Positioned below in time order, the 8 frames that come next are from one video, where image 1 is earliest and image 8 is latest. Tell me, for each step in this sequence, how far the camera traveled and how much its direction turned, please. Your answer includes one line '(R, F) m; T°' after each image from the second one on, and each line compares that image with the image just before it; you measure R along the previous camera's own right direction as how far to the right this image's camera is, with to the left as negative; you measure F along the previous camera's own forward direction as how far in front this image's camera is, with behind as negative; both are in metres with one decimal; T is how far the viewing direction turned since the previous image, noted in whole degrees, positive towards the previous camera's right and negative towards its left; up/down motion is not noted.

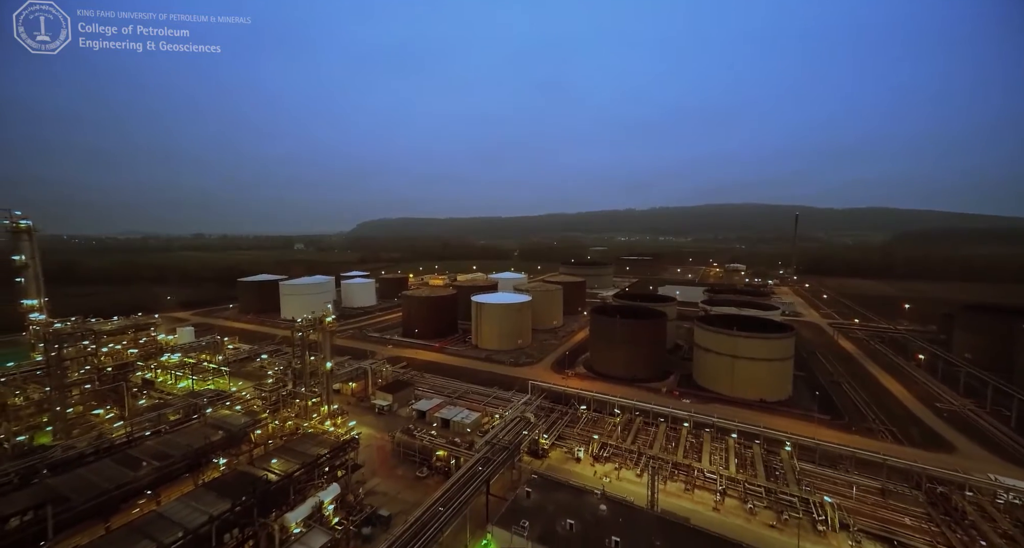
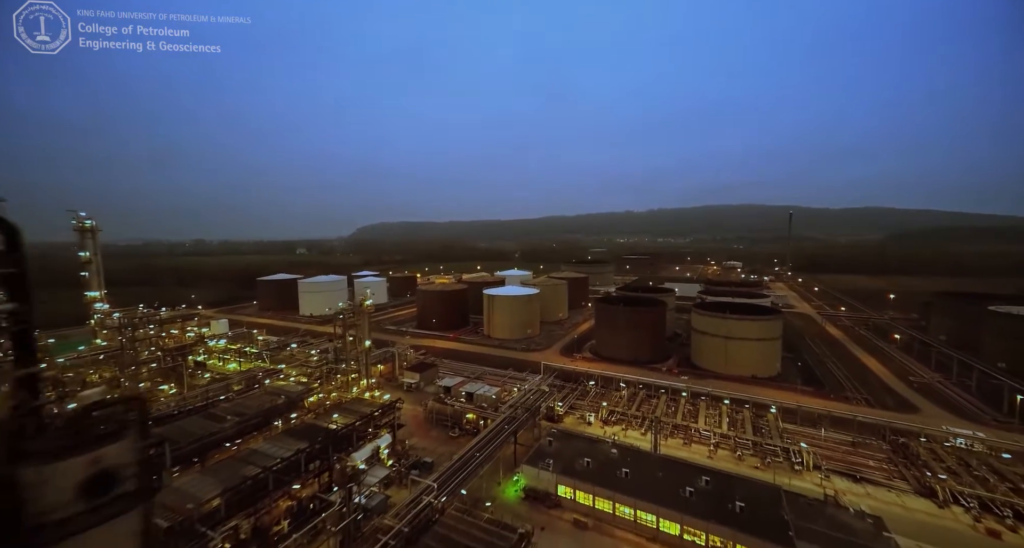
(-0.9, -2.6) m; 0°
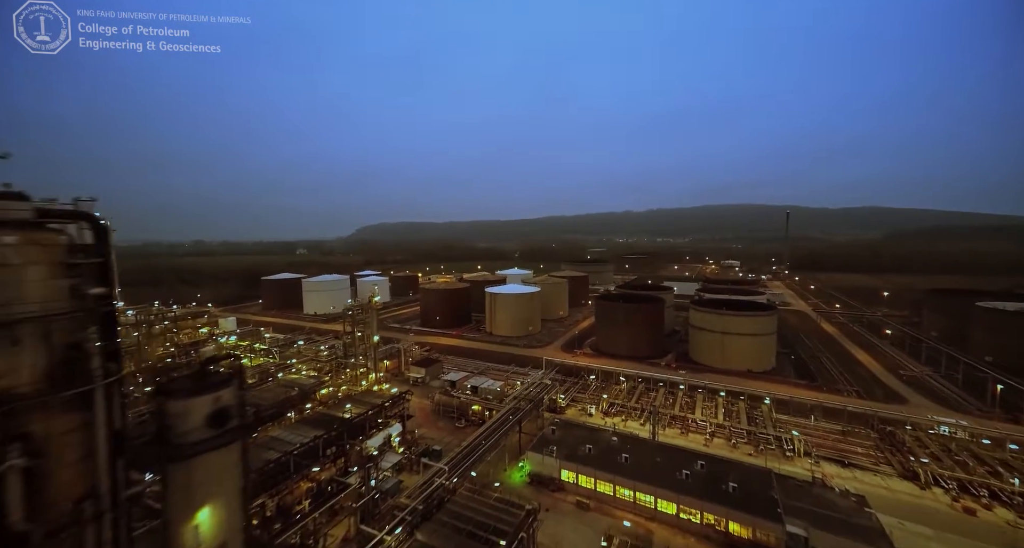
(-0.2, -0.8) m; 0°
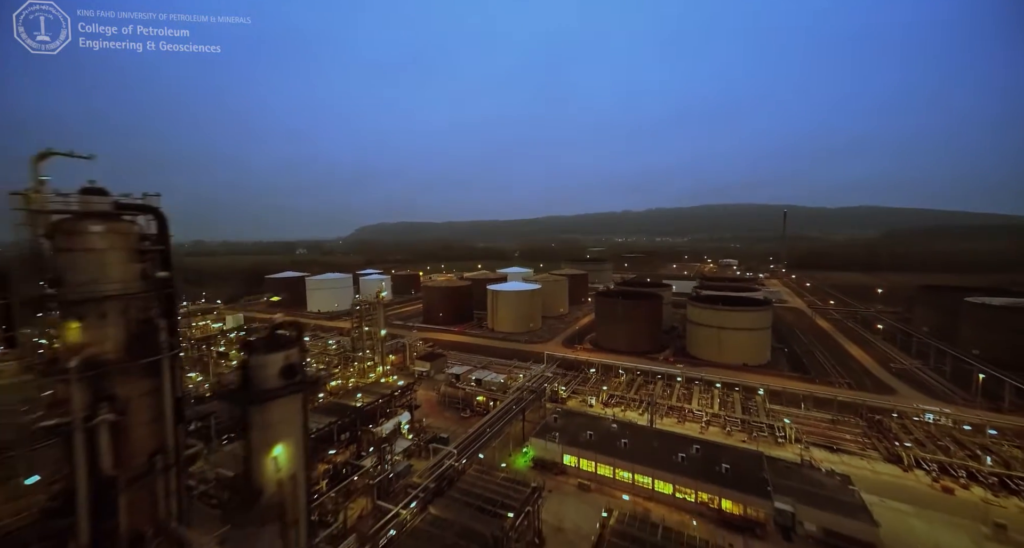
(-0.2, -0.8) m; 0°
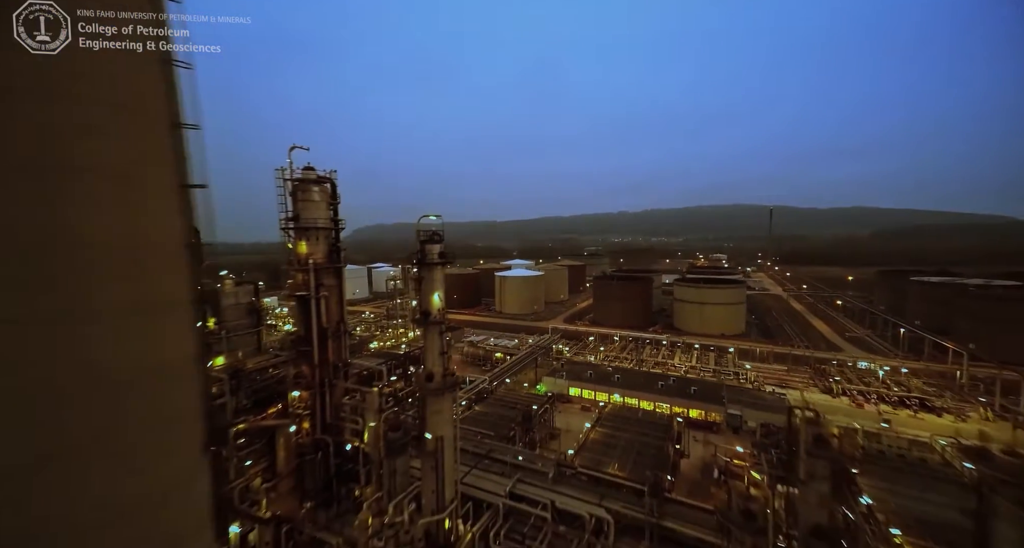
(-1.0, -4.4) m; 0°
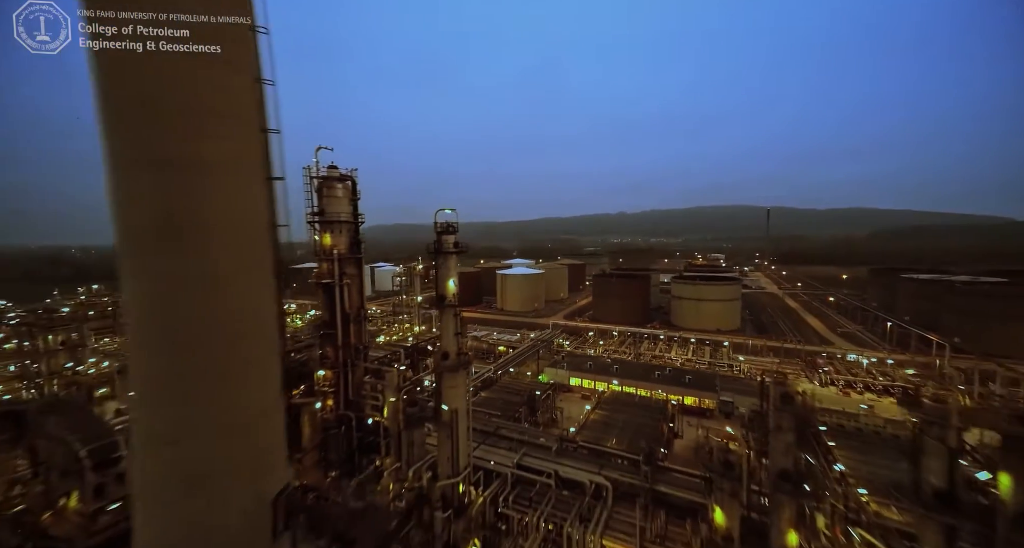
(-0.2, -0.9) m; 0°
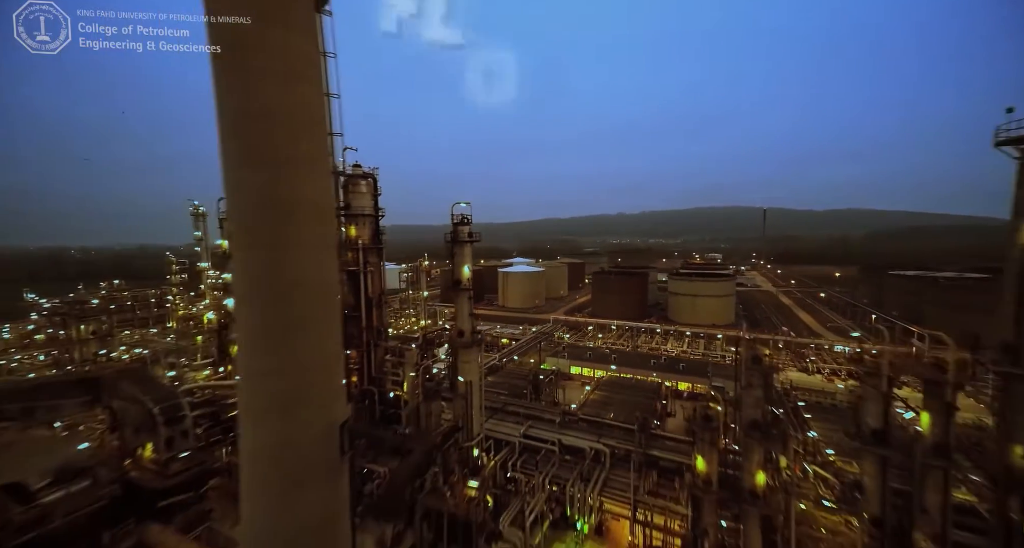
(-0.2, -1.2) m; 0°
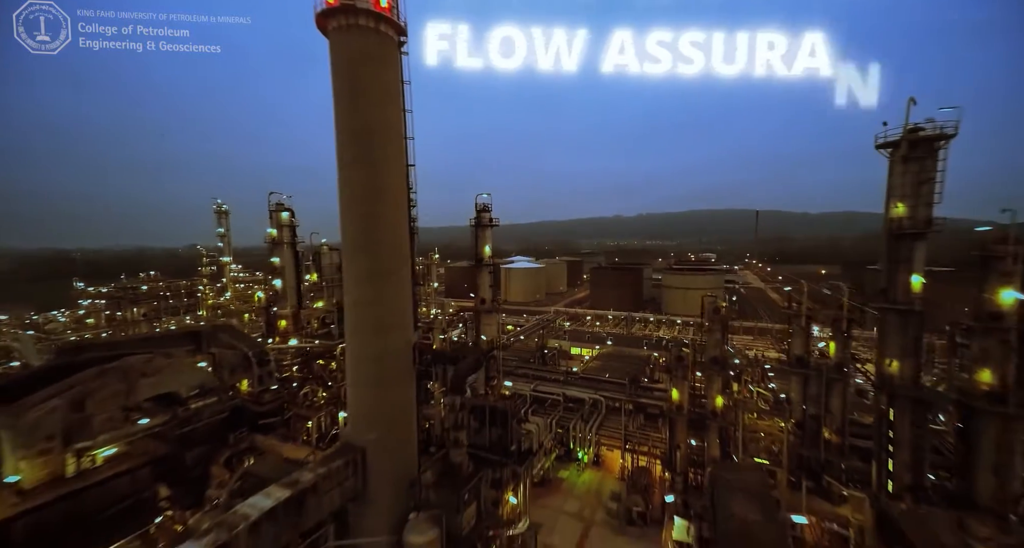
(-0.5, -2.3) m; 0°
